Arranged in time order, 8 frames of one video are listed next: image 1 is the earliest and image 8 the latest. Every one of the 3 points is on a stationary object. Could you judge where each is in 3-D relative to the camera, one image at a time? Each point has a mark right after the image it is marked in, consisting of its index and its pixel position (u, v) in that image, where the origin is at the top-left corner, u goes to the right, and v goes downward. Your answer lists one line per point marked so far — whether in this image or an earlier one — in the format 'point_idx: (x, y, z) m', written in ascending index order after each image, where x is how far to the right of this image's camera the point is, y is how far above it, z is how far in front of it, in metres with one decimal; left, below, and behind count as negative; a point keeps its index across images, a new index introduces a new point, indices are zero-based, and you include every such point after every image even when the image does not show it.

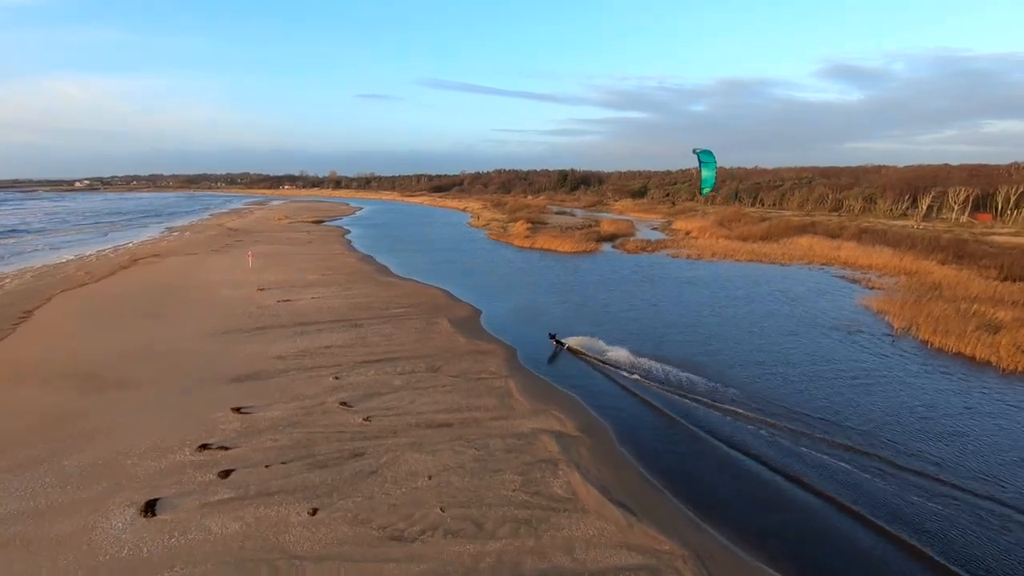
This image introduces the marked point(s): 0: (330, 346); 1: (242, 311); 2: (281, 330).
0: (-3.9, -1.3, +11.5) m
1: (-7.6, -0.6, +14.9) m
2: (-5.5, -1.0, +12.8) m
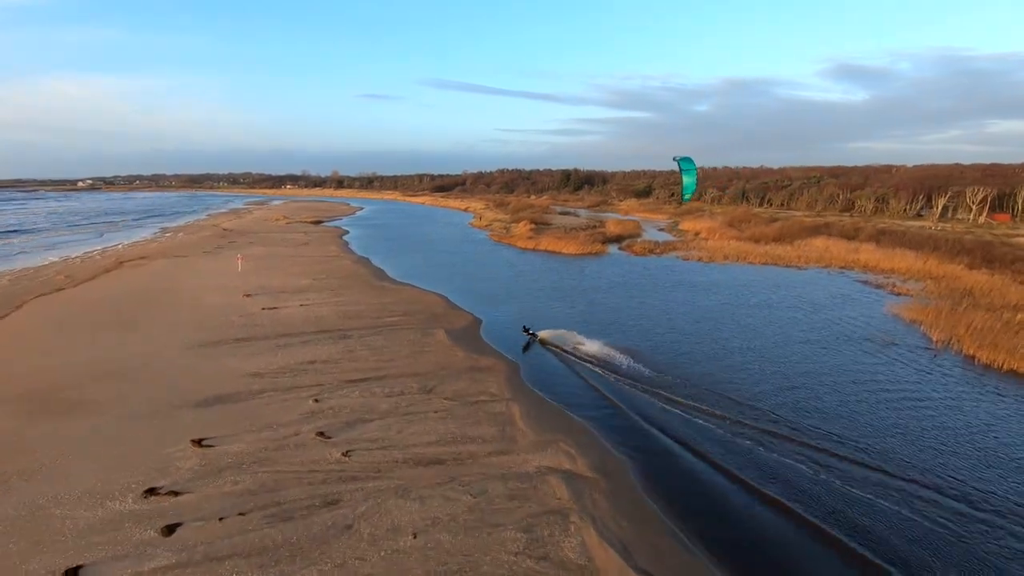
0: (-3.8, -1.4, +10.4) m
1: (-7.5, -0.8, +13.9) m
2: (-5.5, -1.2, +11.7) m
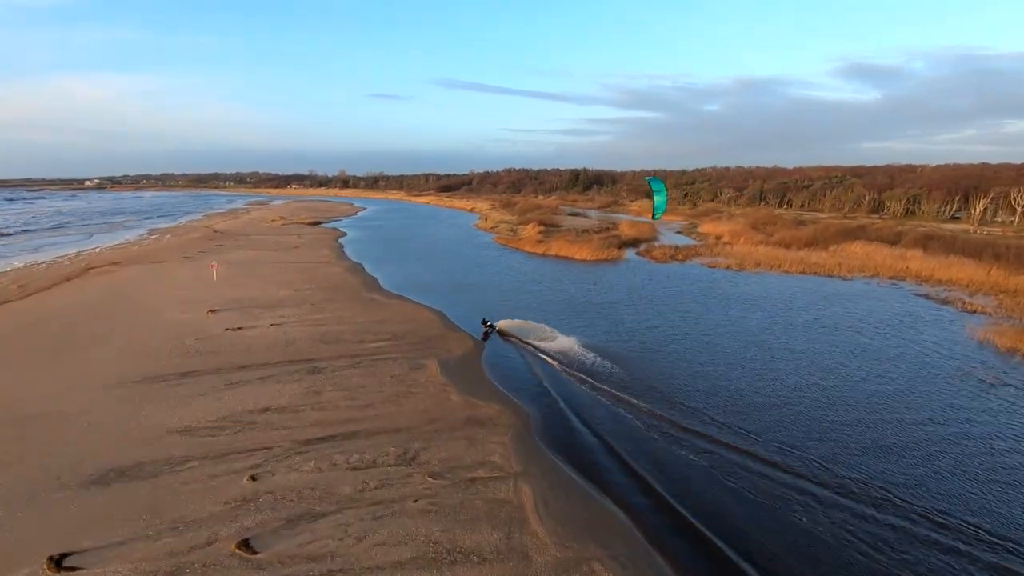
0: (-3.7, -1.8, +8.1) m
1: (-7.3, -1.2, +11.6) m
2: (-5.3, -1.6, +9.4) m
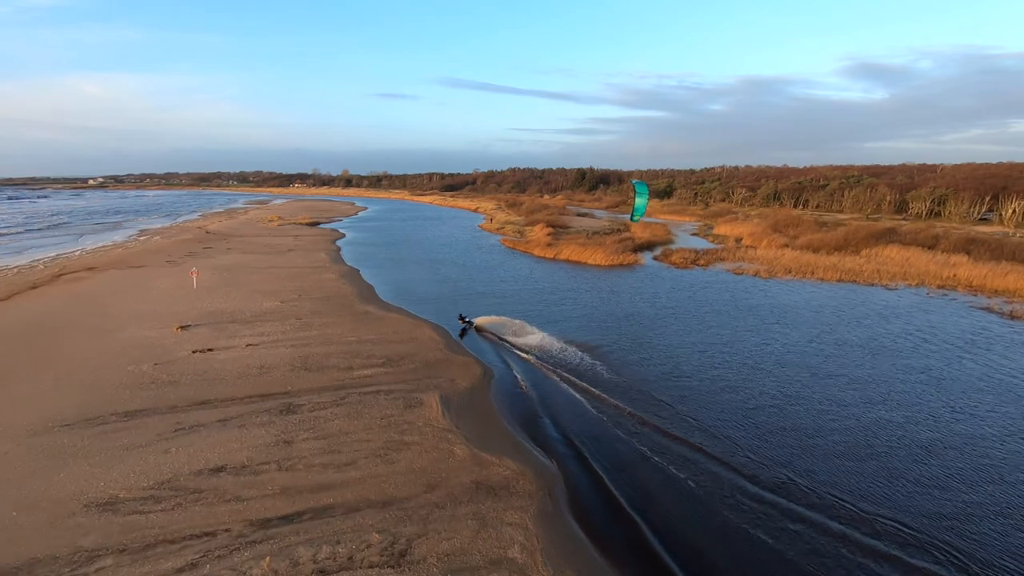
0: (-3.5, -2.2, +6.4) m
1: (-7.1, -1.5, +9.9) m
2: (-5.1, -1.9, +7.7) m
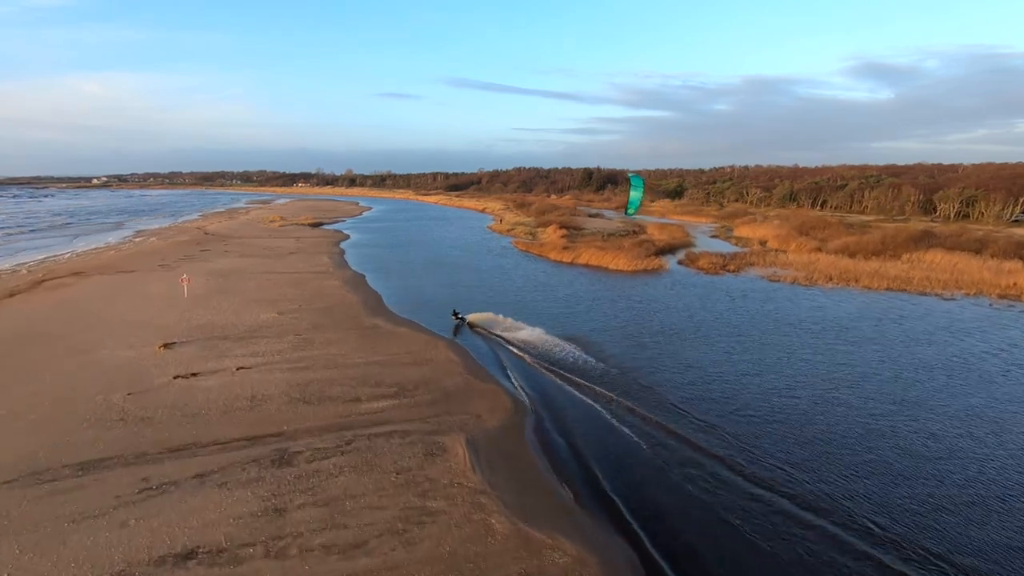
0: (-2.9, -2.4, +4.8) m
1: (-6.5, -1.8, +8.4) m
2: (-4.5, -2.2, +6.2) m
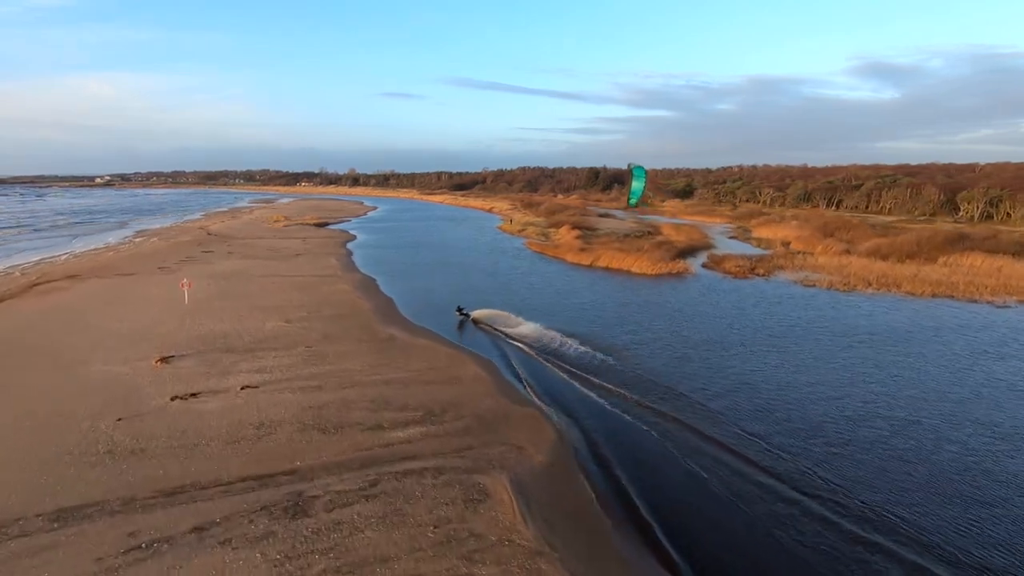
0: (-2.3, -2.6, +3.8) m
1: (-5.9, -1.9, +7.4) m
2: (-3.9, -2.3, +5.2) m
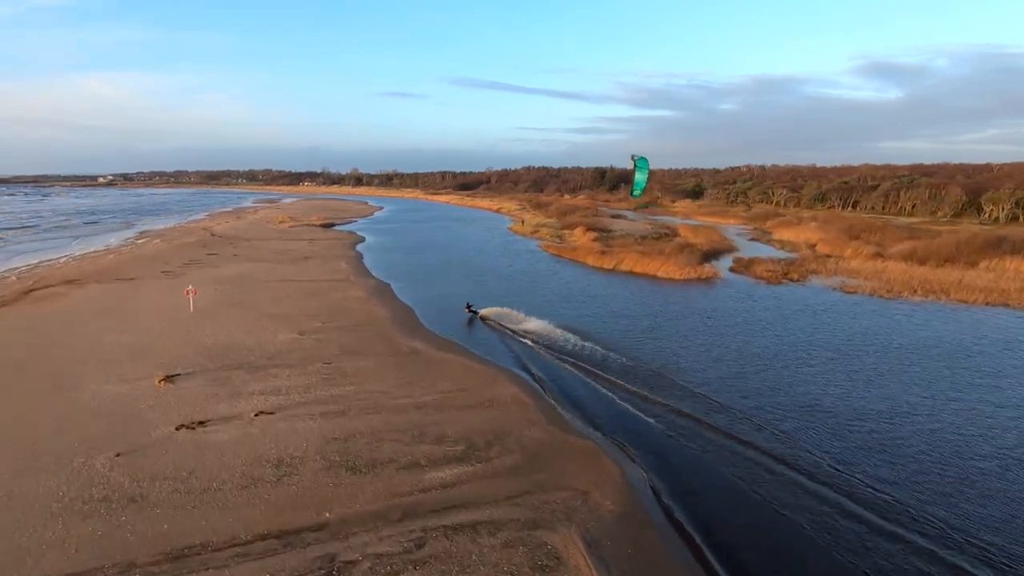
0: (-1.7, -2.8, +2.8) m
1: (-5.2, -2.1, +6.4) m
2: (-3.2, -2.5, +4.2) m
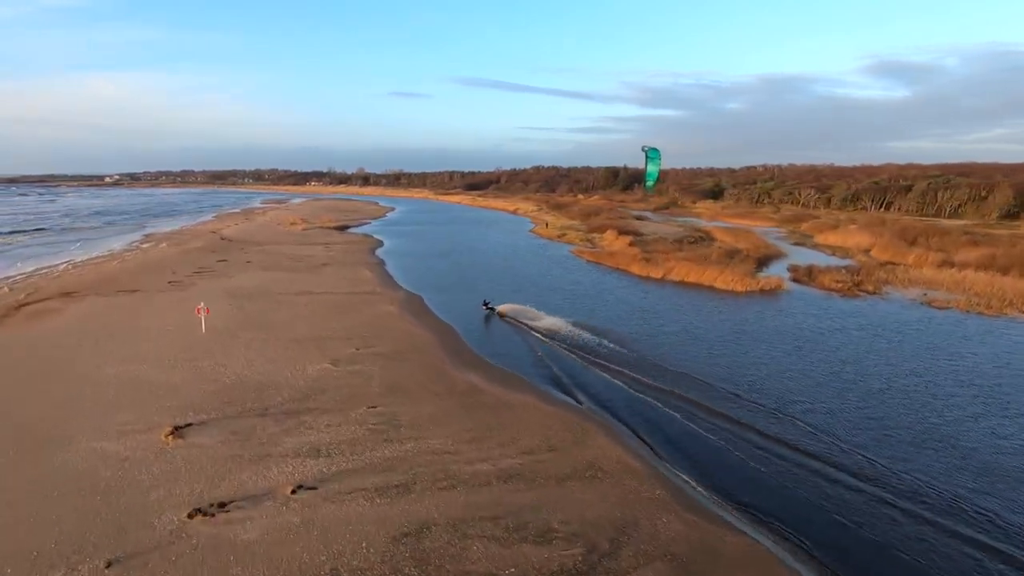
0: (-0.4, -3.2, +1.0) m
1: (-3.9, -2.5, +4.6) m
2: (-2.0, -2.9, +2.3) m
